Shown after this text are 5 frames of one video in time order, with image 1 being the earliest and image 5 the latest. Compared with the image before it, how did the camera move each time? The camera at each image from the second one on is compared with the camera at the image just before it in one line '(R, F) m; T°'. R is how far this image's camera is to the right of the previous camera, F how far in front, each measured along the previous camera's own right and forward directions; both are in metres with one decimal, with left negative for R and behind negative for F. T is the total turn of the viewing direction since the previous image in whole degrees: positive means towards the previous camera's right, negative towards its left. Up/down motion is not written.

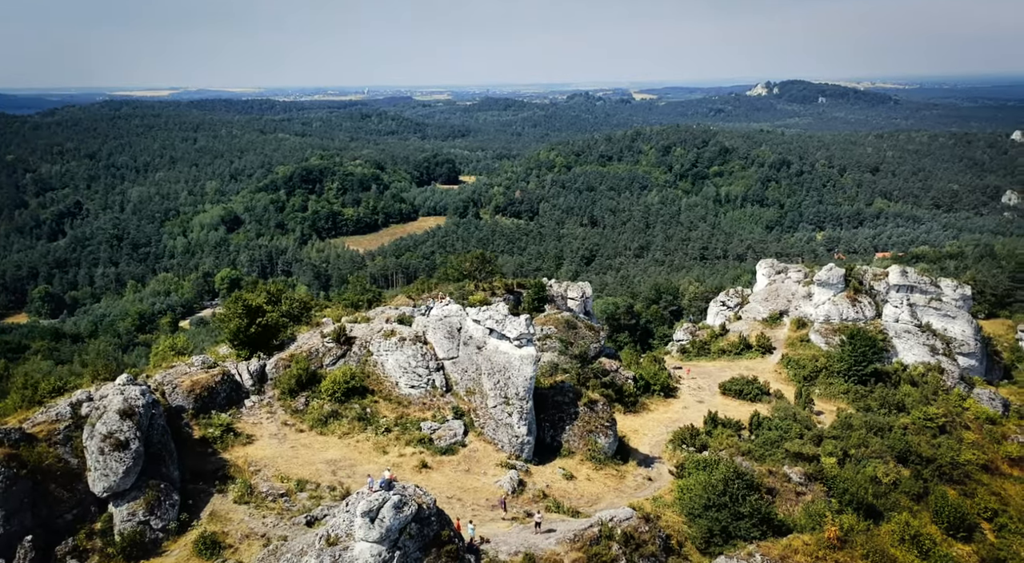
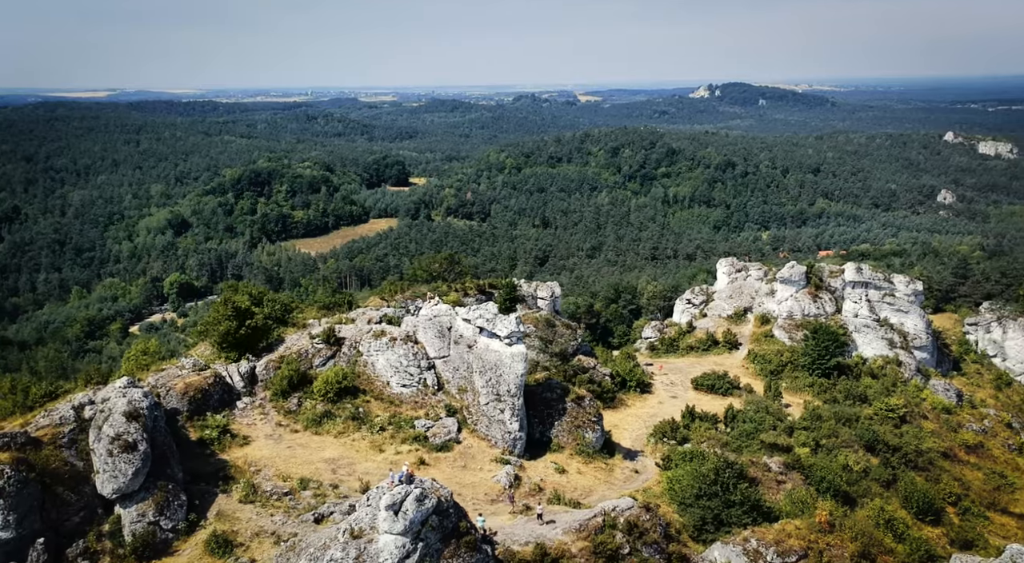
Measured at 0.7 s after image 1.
(-0.9, -0.4) m; +3°
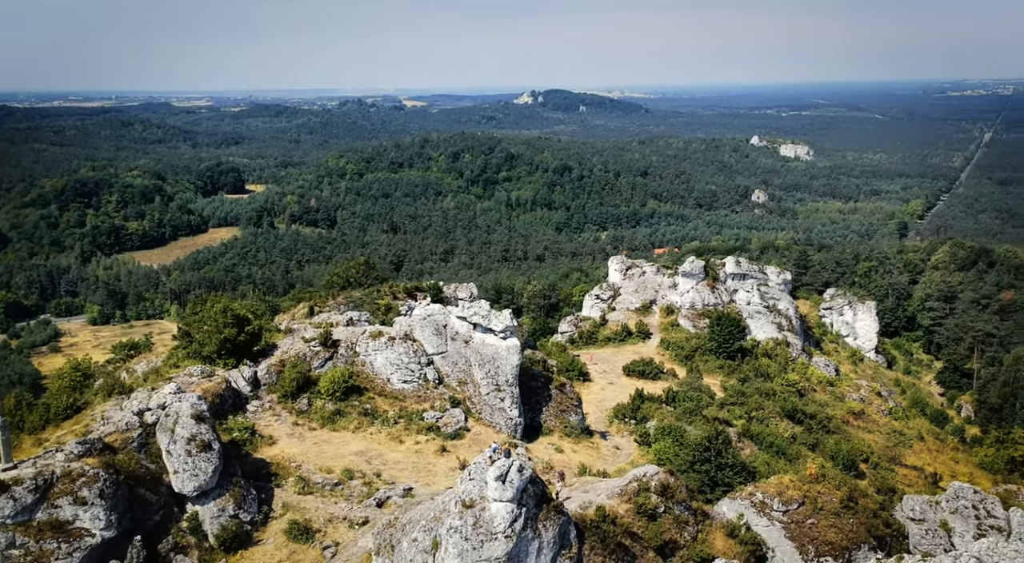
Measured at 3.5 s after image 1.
(-3.6, -1.6) m; +10°
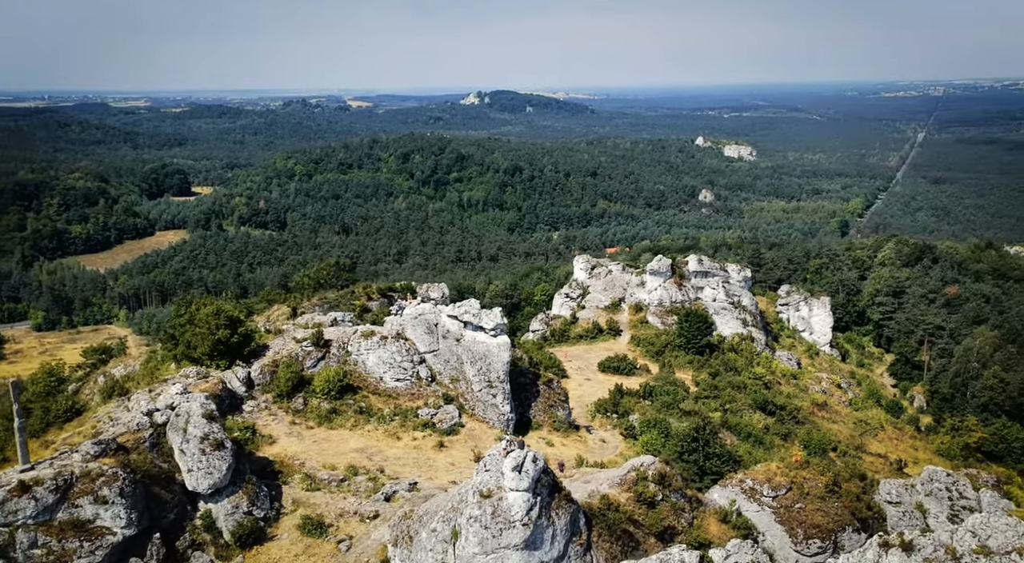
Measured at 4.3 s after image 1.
(-1.0, -0.5) m; +3°
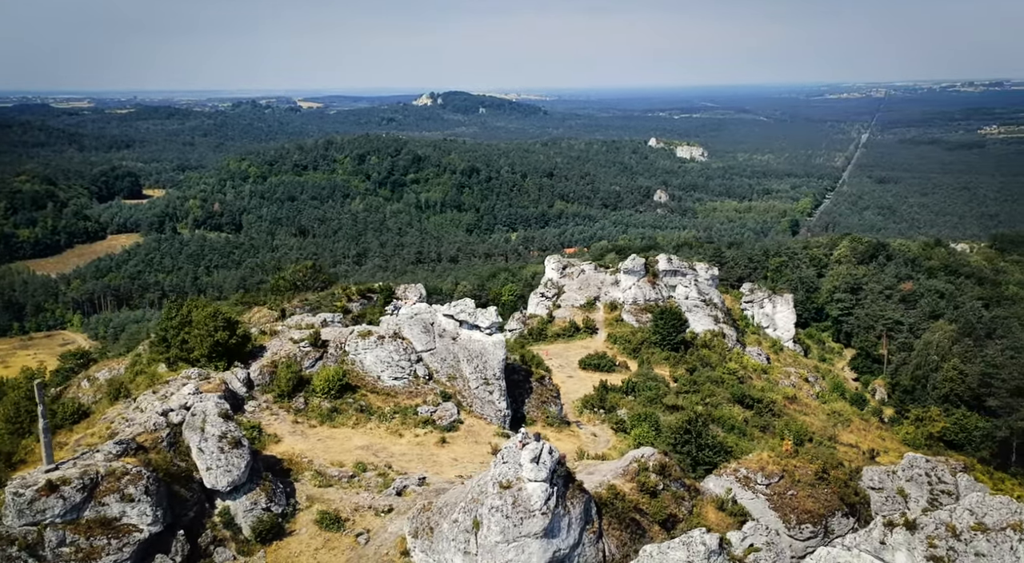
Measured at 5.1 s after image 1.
(-1.0, -0.6) m; +3°
